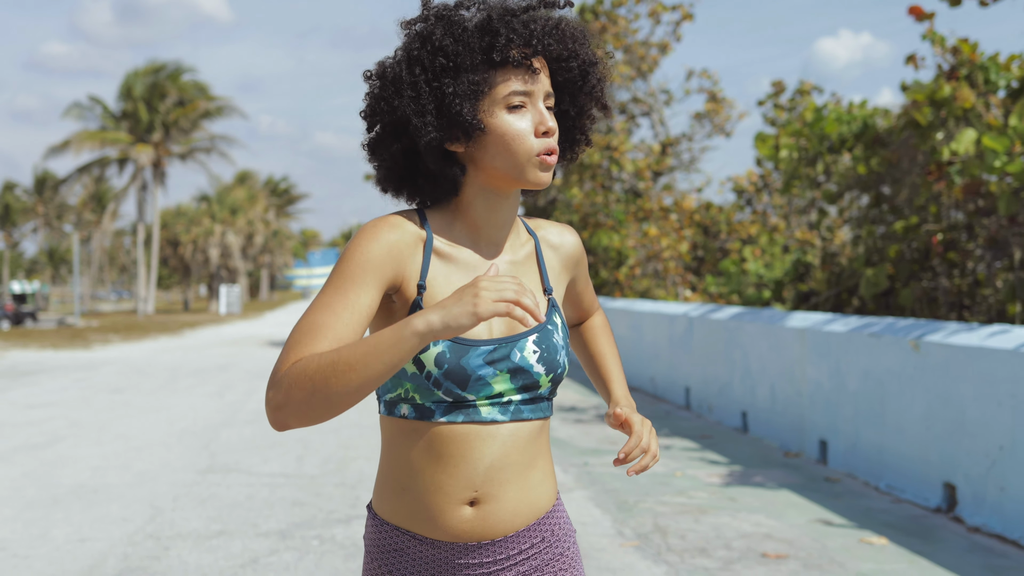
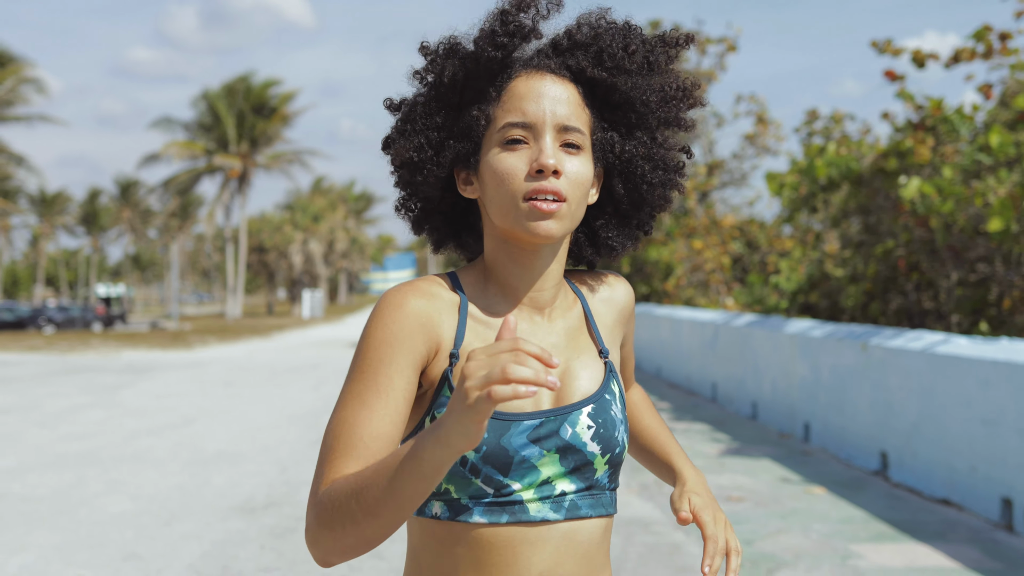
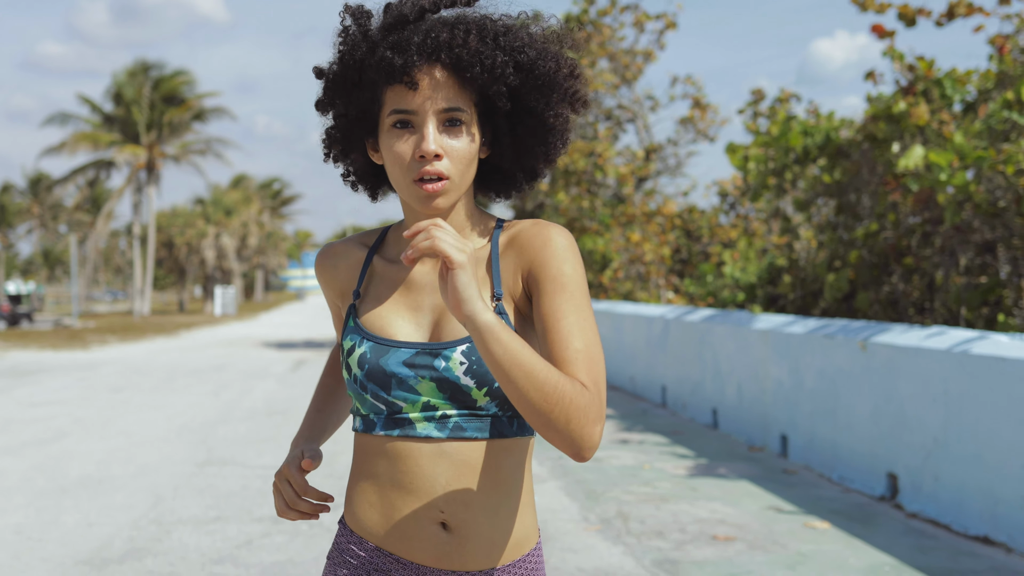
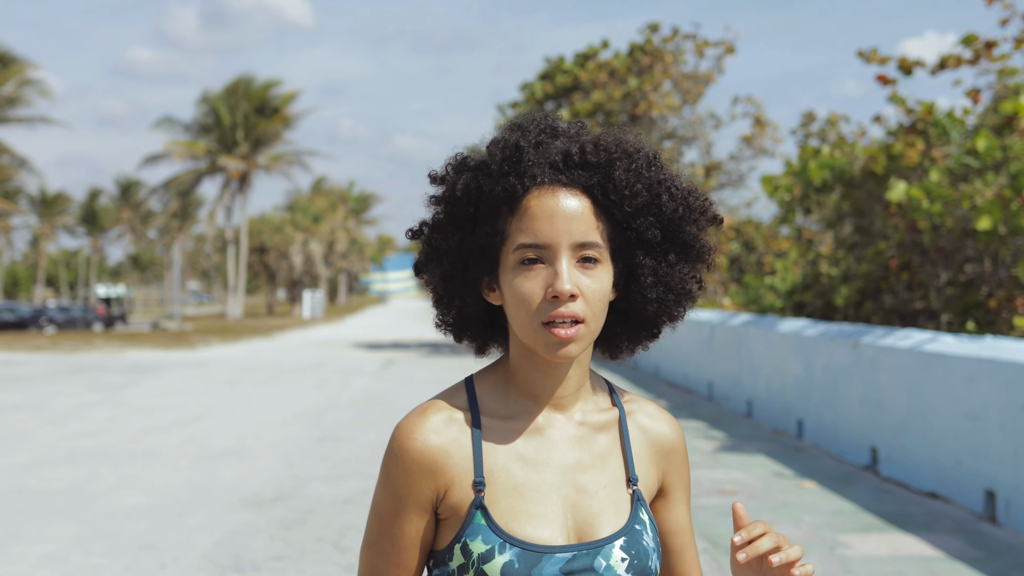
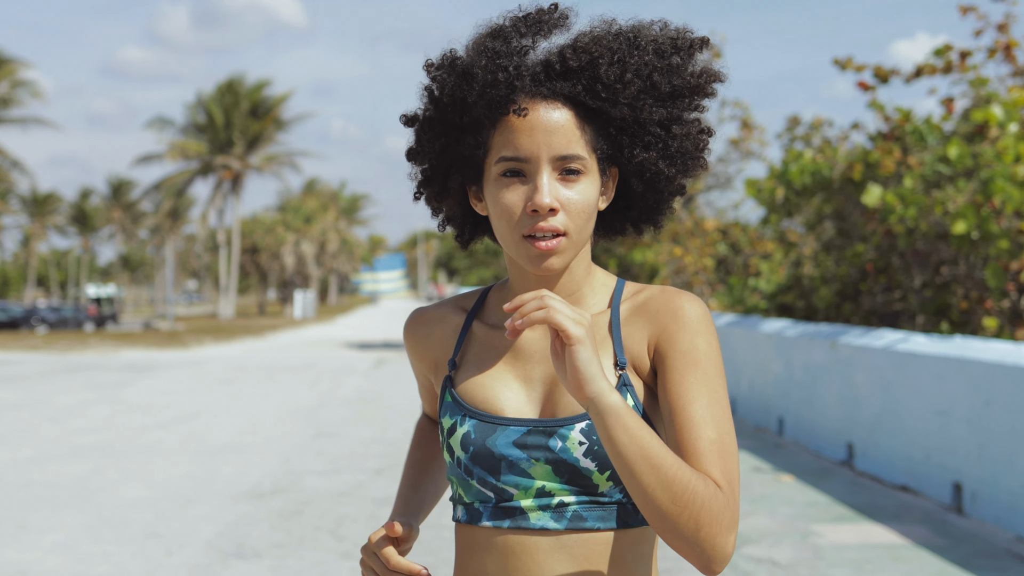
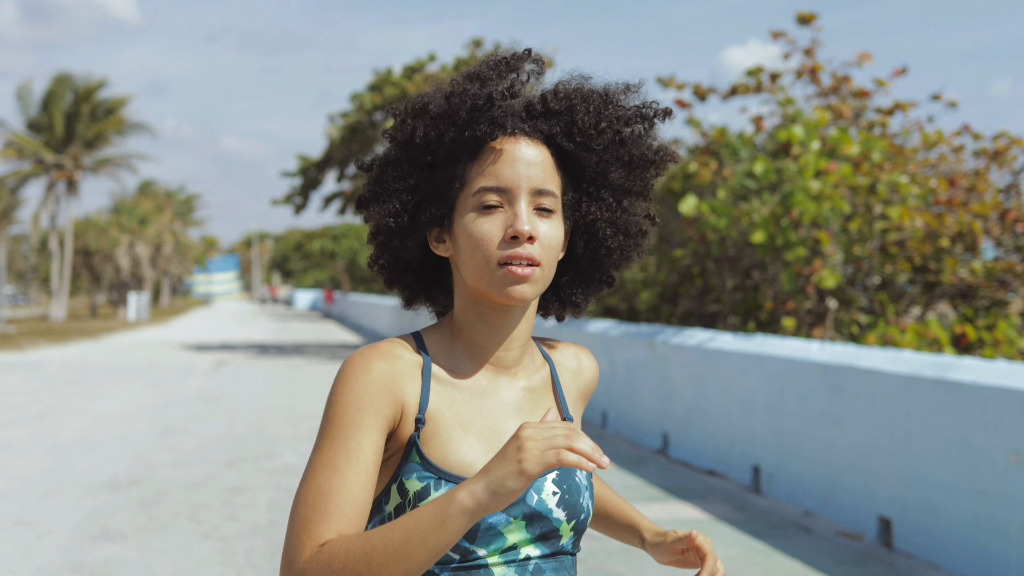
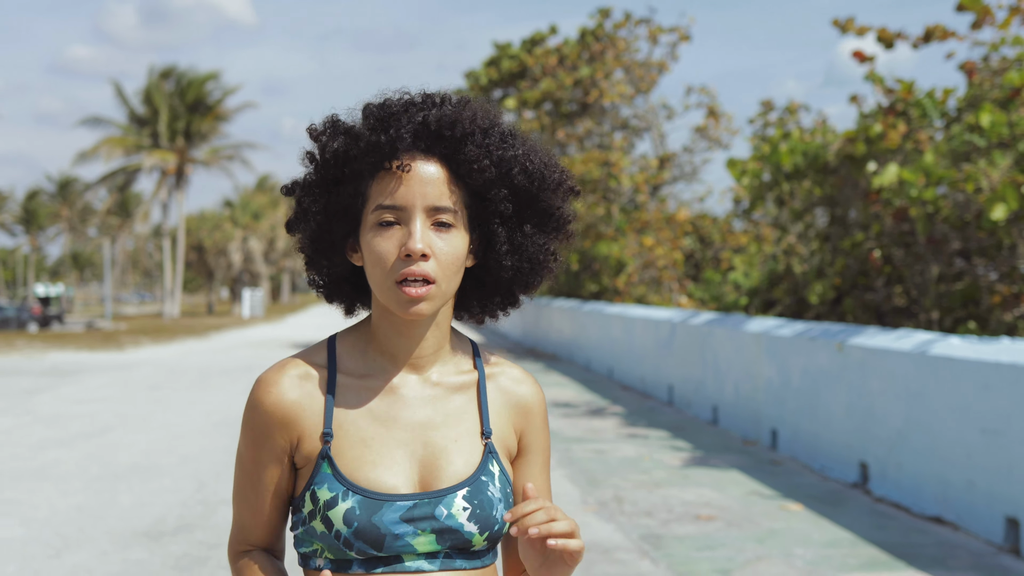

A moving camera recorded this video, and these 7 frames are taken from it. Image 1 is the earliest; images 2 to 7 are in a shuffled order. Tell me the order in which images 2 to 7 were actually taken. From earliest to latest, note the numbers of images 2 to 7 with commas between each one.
3, 7, 2, 4, 5, 6
